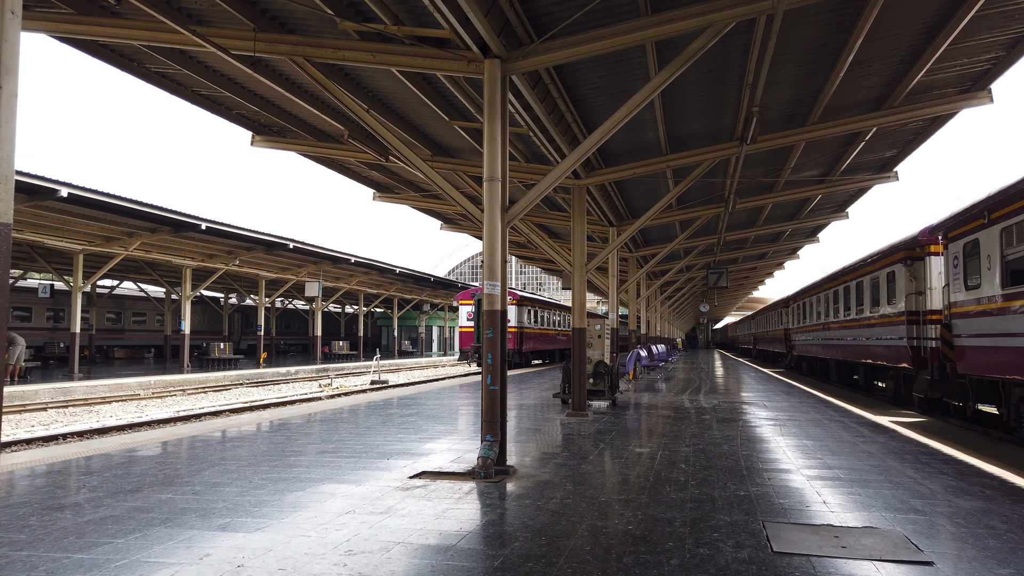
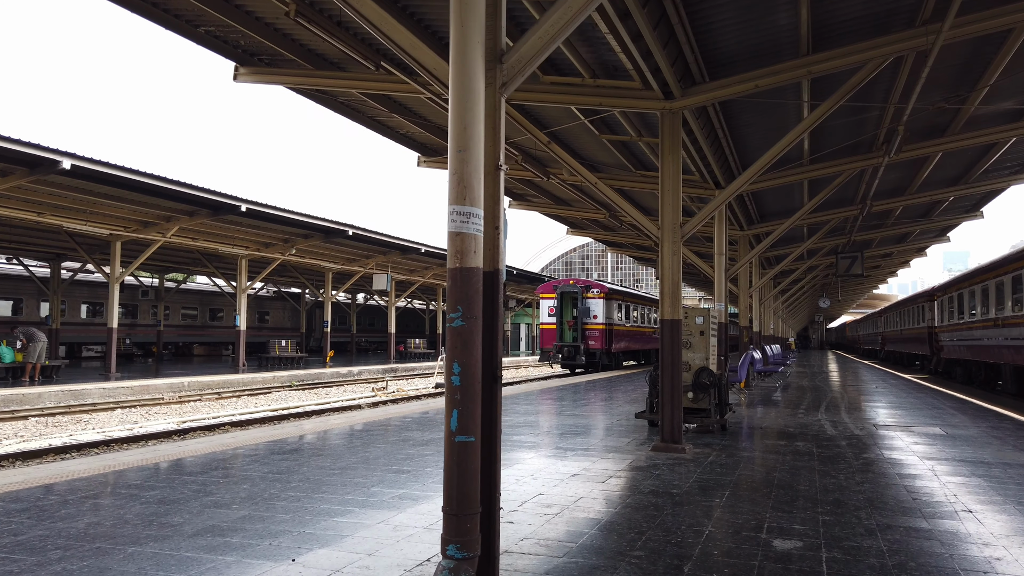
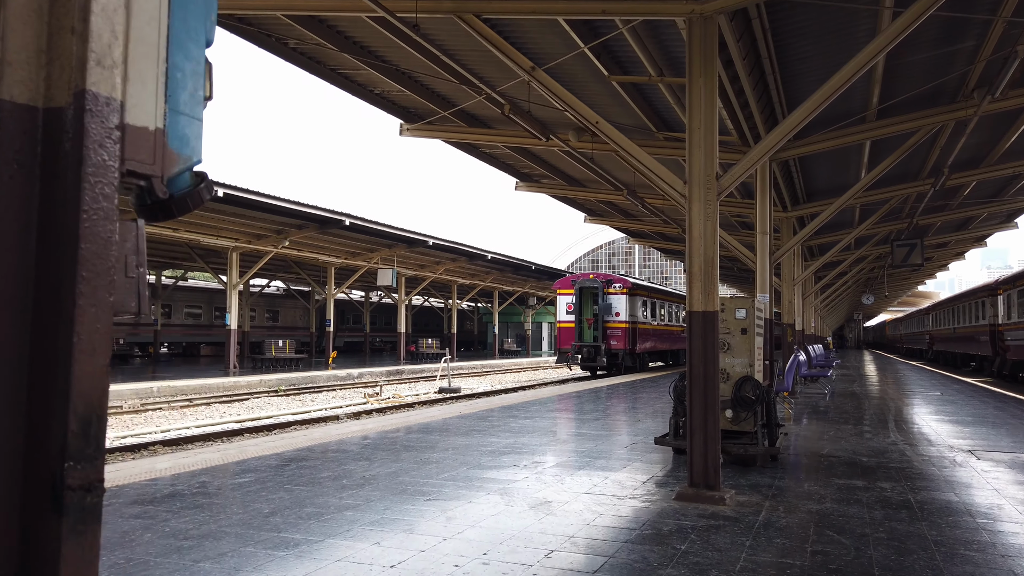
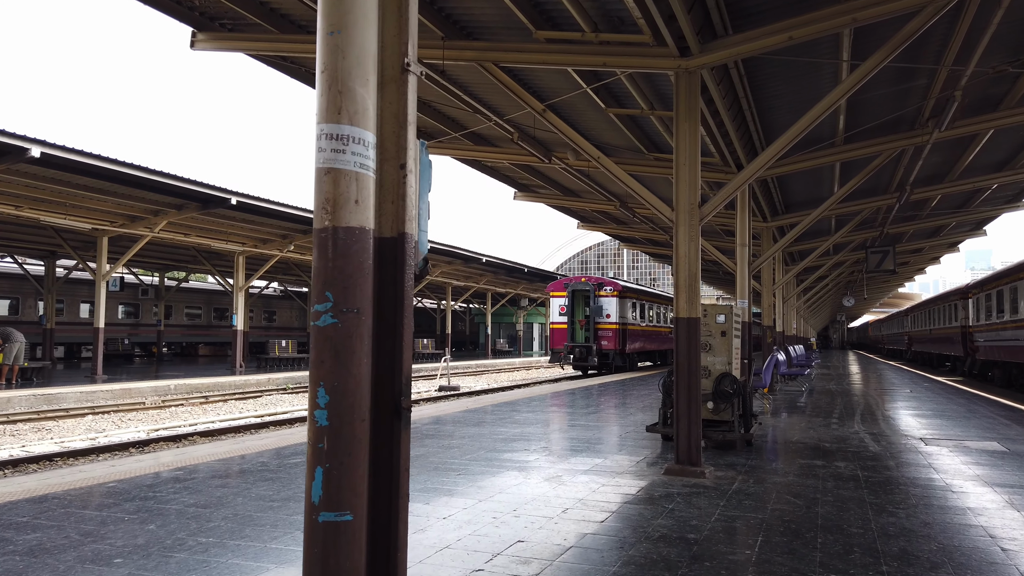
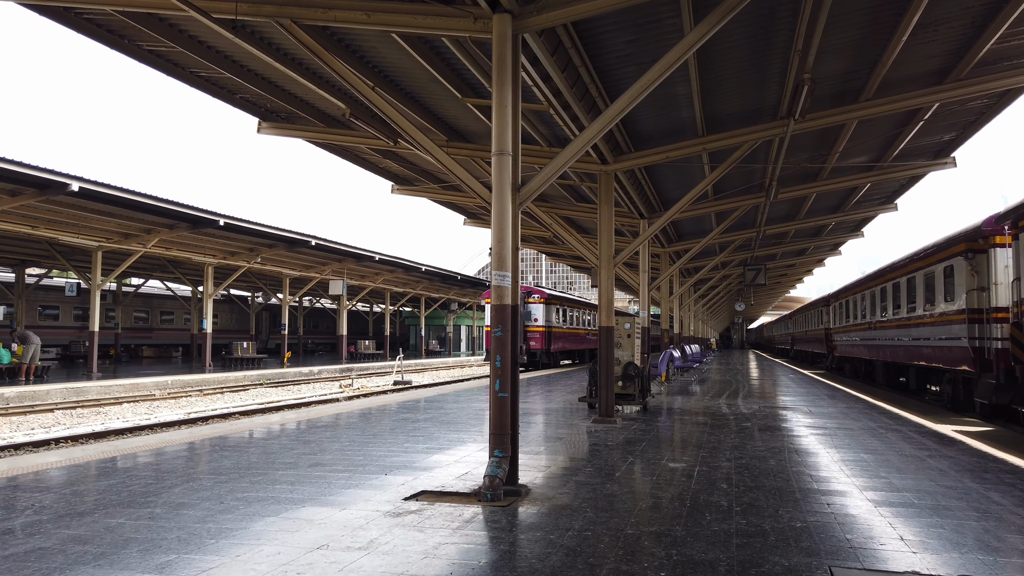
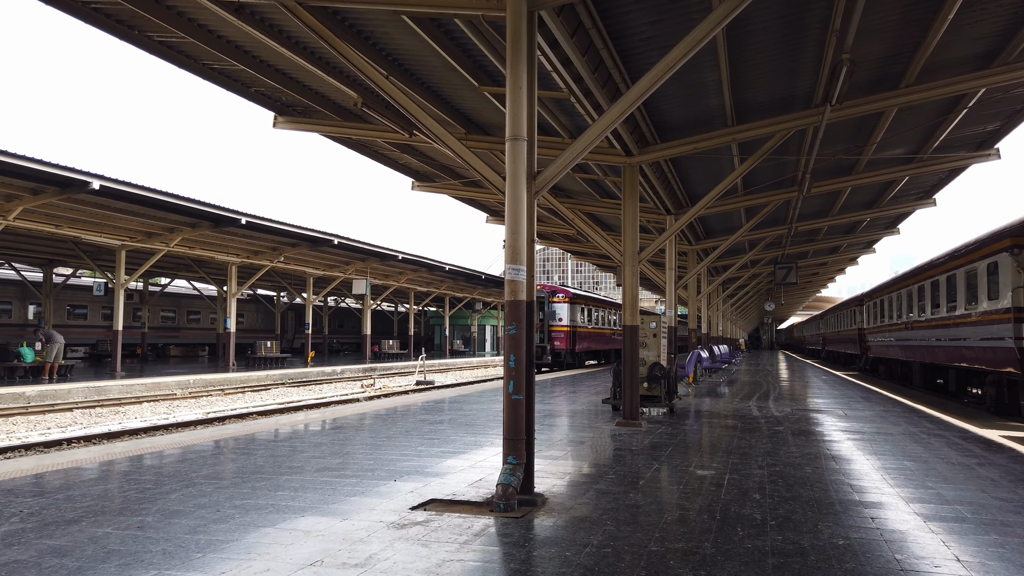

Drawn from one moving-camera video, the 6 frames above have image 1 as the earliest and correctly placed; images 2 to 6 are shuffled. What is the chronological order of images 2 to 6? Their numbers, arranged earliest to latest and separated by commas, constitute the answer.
5, 6, 2, 4, 3
